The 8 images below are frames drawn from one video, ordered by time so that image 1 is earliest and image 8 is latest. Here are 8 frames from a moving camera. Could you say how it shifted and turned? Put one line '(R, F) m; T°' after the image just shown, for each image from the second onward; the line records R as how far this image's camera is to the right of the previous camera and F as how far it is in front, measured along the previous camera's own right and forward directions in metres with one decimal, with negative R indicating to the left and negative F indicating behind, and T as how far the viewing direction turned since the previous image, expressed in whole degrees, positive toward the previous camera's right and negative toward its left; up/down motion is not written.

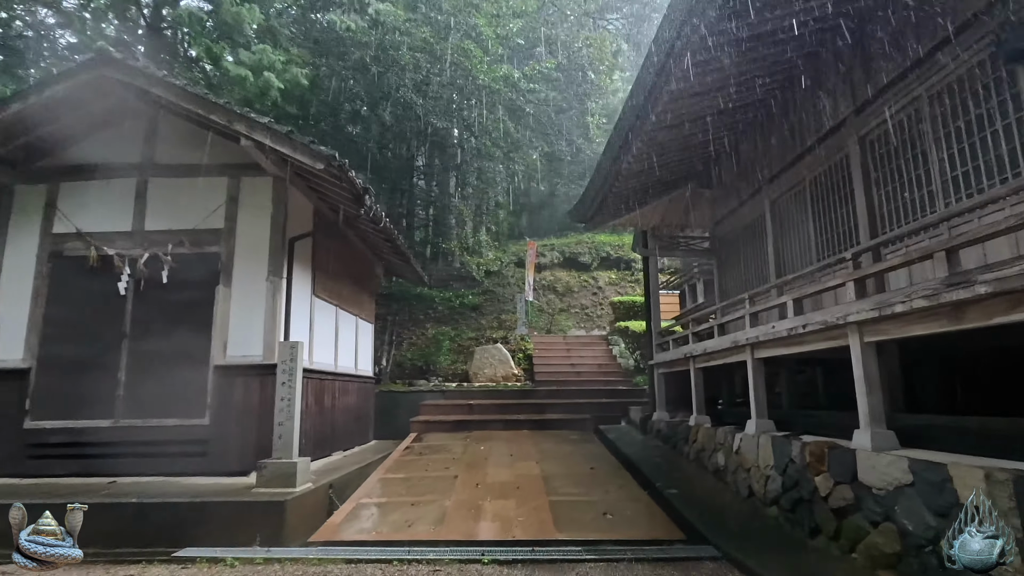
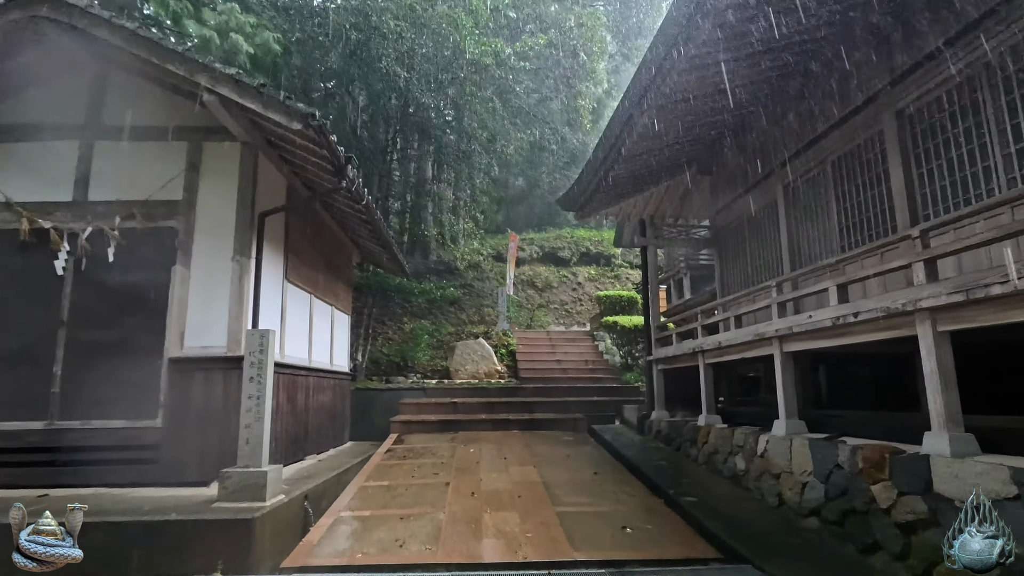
(-0.3, +0.6) m; +3°
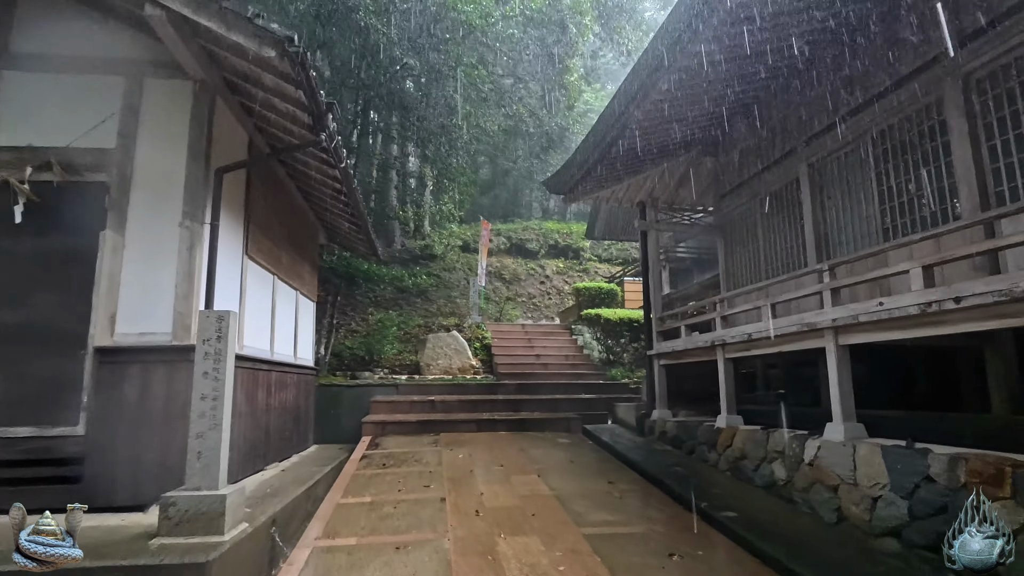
(-0.4, +0.8) m; +5°
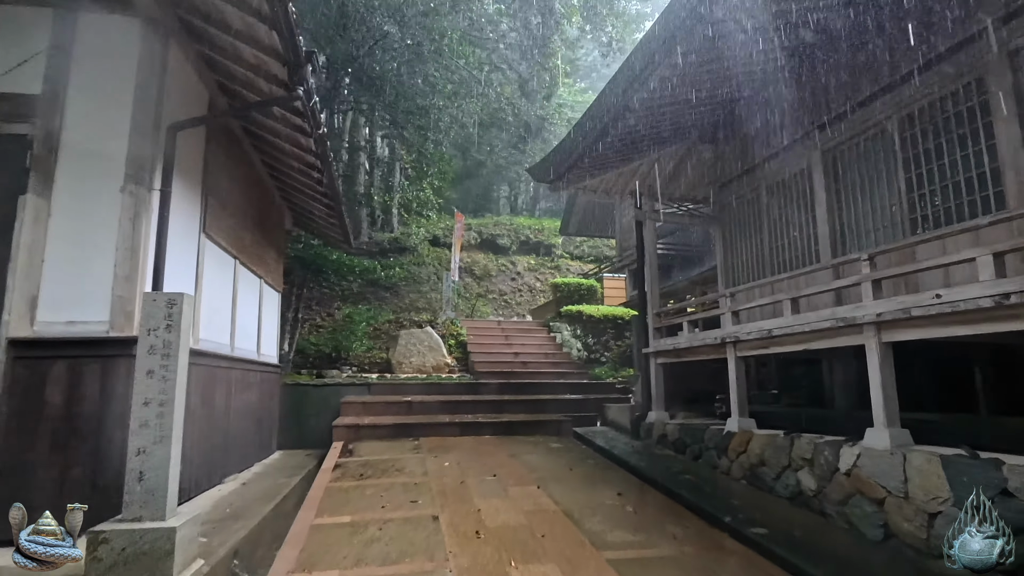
(-0.3, +0.6) m; +4°
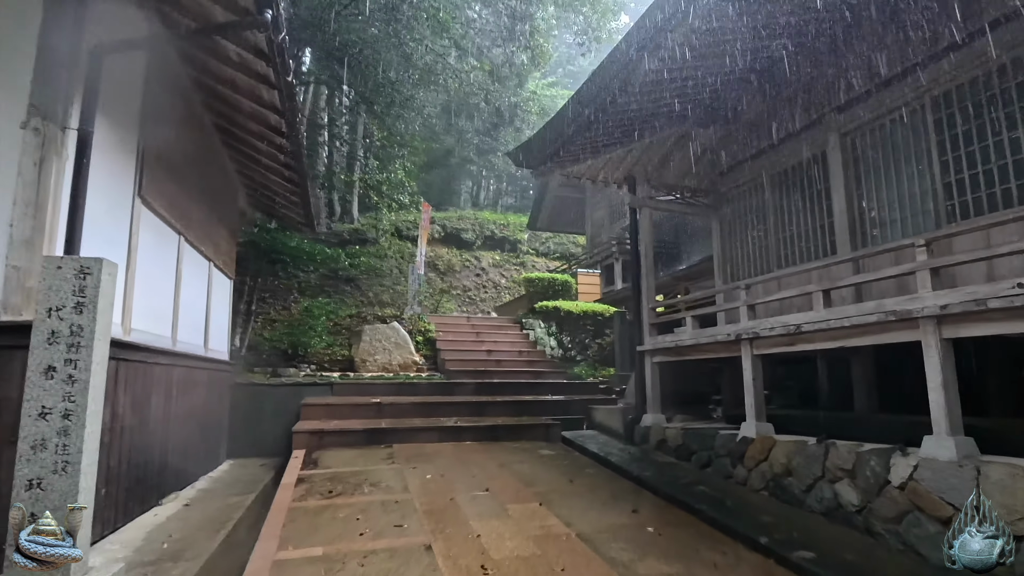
(-0.3, +0.7) m; +4°
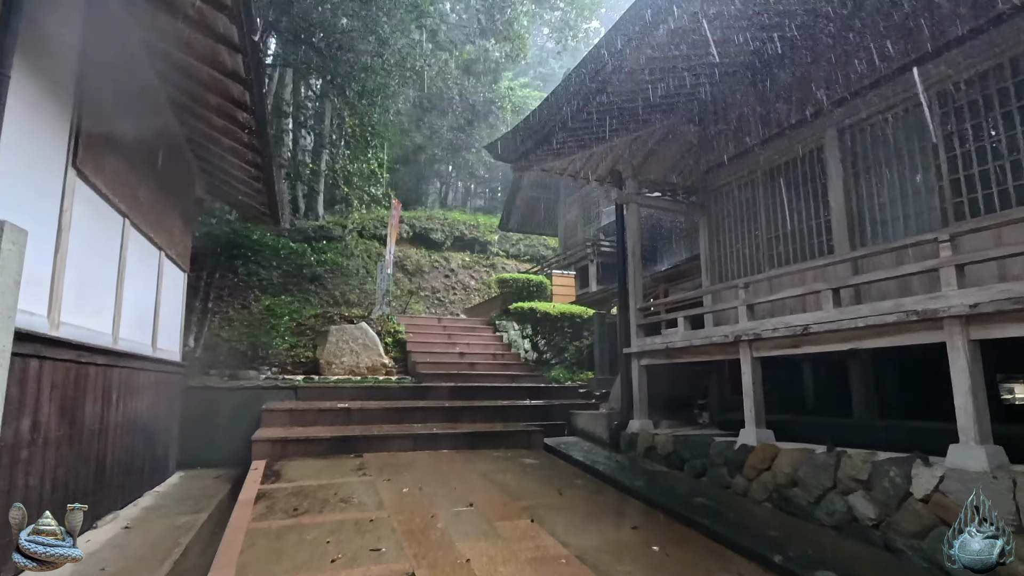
(-0.2, +0.4) m; +3°
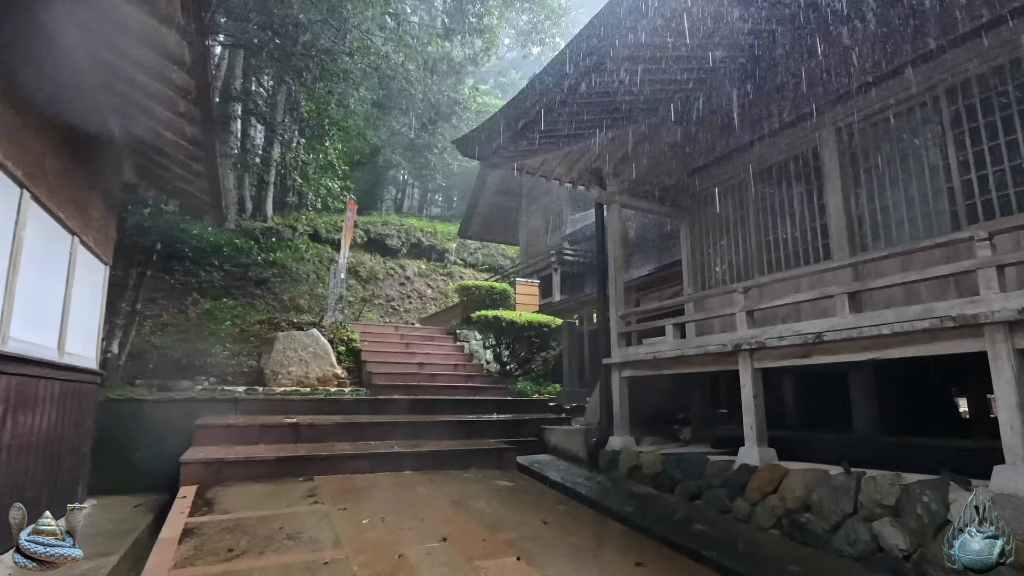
(-0.2, +0.5) m; +5°
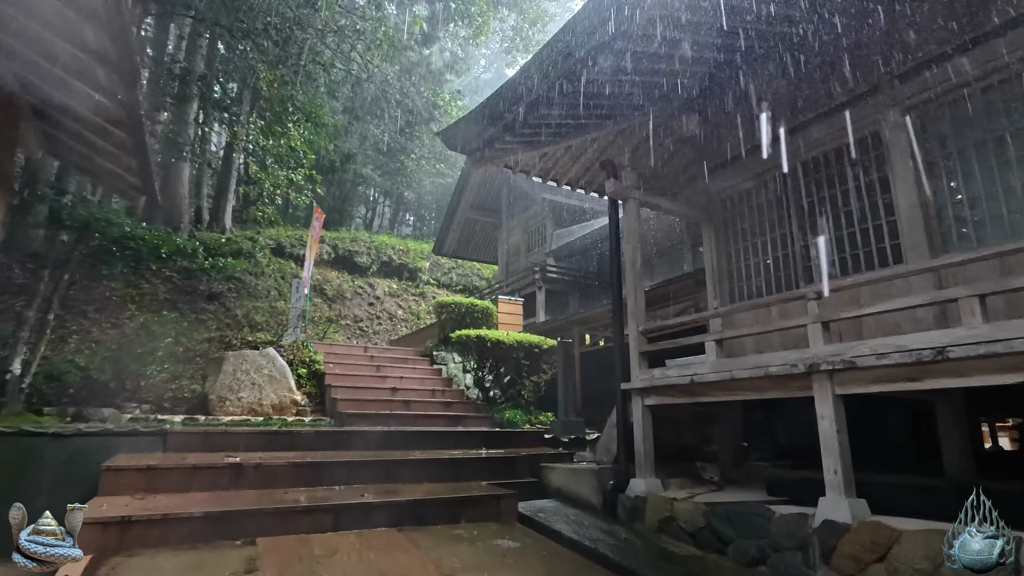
(-0.3, +1.0) m; +3°
